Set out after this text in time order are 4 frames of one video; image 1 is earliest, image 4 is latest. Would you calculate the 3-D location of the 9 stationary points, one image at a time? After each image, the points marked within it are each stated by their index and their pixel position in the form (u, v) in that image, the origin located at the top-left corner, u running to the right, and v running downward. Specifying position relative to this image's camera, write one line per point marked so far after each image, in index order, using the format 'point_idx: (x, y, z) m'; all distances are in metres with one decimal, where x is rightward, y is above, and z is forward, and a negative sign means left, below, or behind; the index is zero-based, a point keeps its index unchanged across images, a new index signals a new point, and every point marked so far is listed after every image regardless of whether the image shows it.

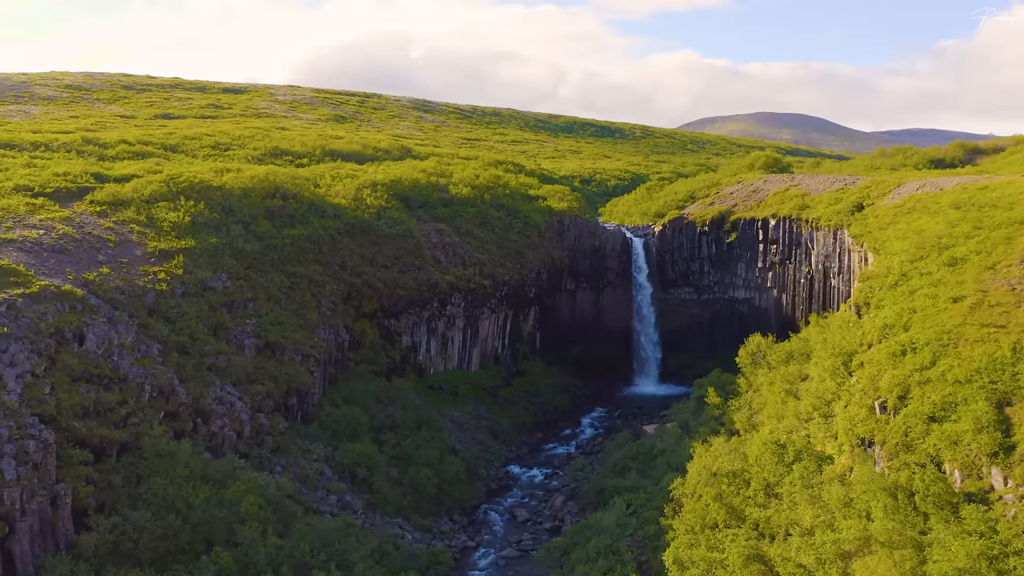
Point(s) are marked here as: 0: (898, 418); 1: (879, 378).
0: (+9.7, -3.3, +18.0) m
1: (+10.1, -2.5, +19.6) m
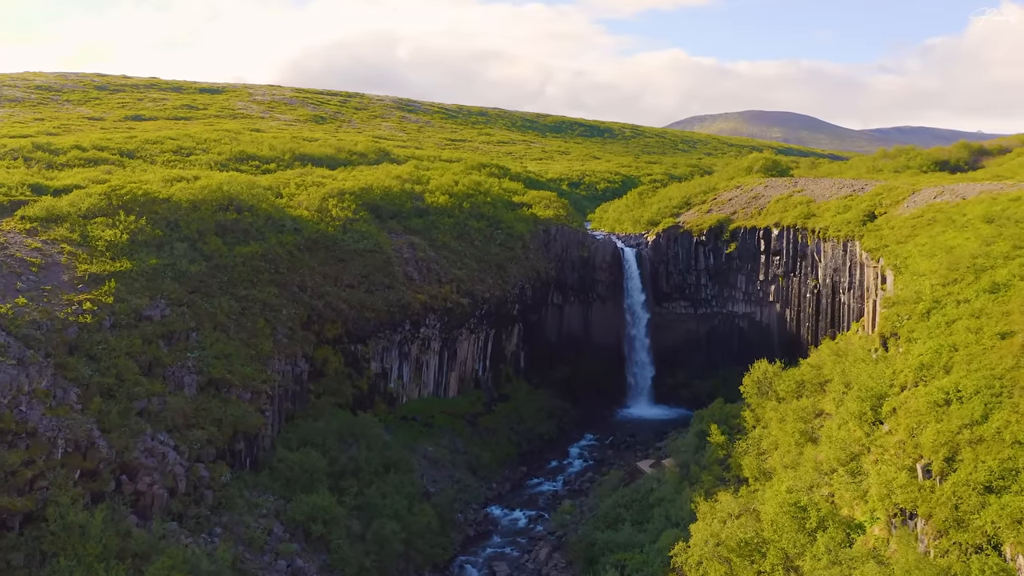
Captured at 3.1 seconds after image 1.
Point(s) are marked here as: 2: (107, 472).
0: (+9.1, -4.2, +15.0) m
1: (+9.5, -3.4, +16.6) m
2: (-11.1, -5.1, +19.5) m
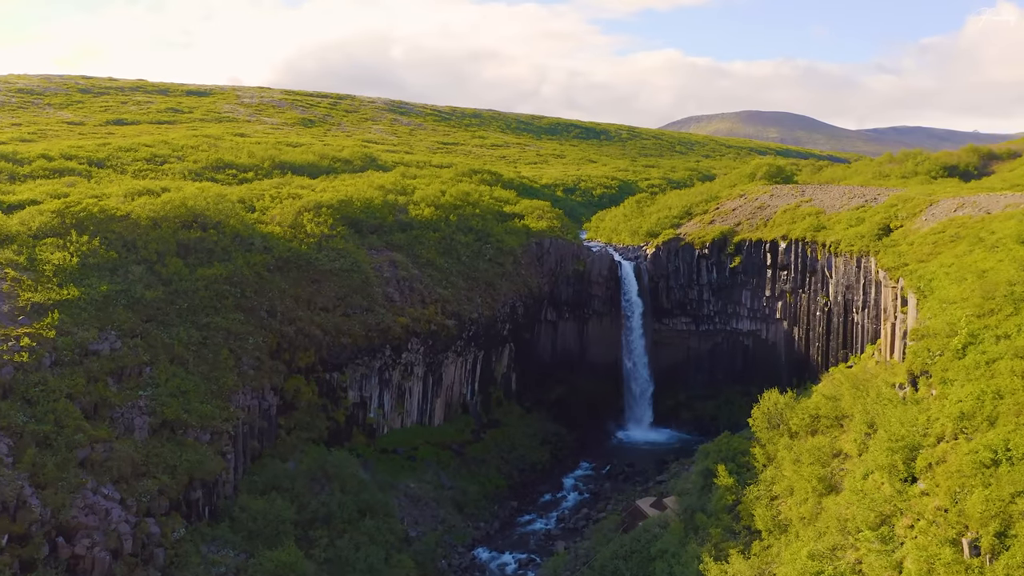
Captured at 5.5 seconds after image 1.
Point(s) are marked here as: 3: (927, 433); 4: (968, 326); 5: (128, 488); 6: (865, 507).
0: (+8.7, -5.0, +12.7) m
1: (+9.1, -4.2, +14.4) m
2: (-11.5, -6.0, +17.2) m
3: (+9.9, -3.5, +17.1) m
4: (+12.1, -1.0, +18.8) m
5: (-10.6, -5.5, +19.6) m
6: (+8.2, -5.1, +16.5) m
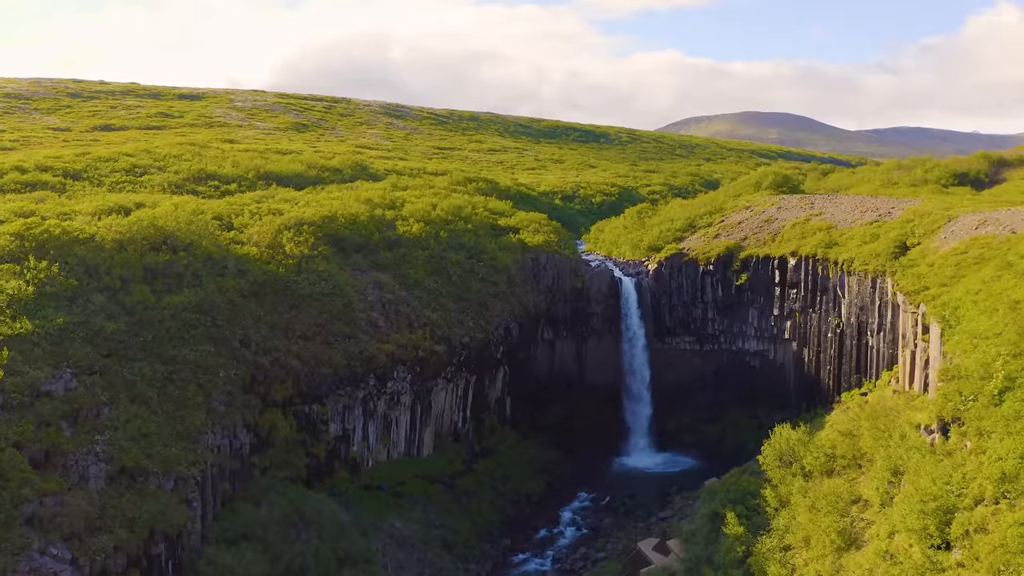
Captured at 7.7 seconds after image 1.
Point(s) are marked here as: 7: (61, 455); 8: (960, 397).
0: (+8.5, -5.9, +11.0) m
1: (+8.8, -5.1, +12.6) m
2: (-11.8, -7.0, +15.4) m
3: (+9.6, -4.3, +15.3) m
4: (+11.8, -1.9, +17.1) m
5: (-10.9, -6.5, +17.8) m
6: (+7.9, -6.0, +14.7) m
7: (-12.1, -4.5, +19.0) m
8: (+11.0, -2.6, +17.6) m
